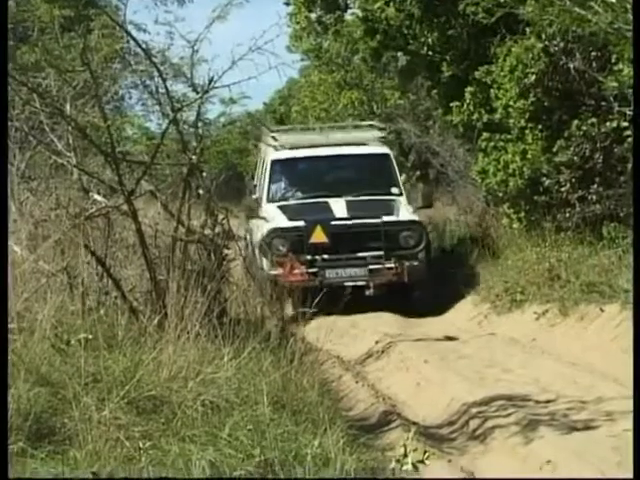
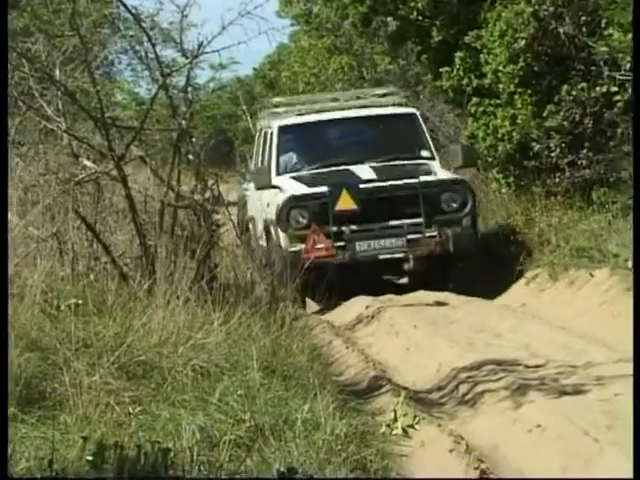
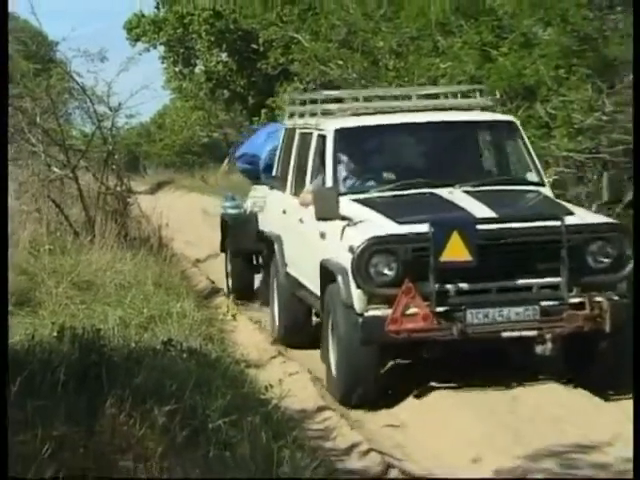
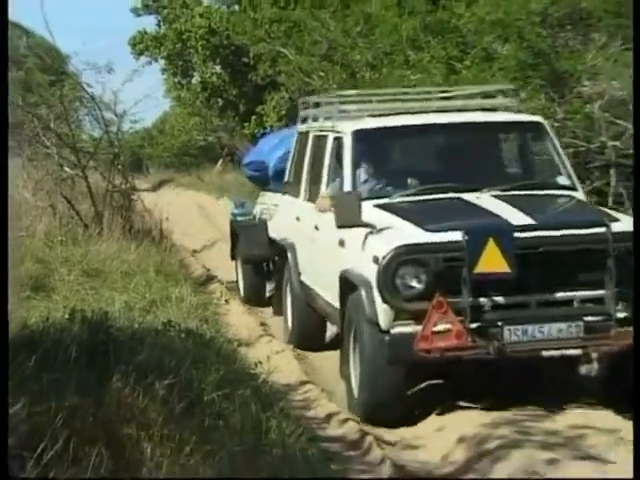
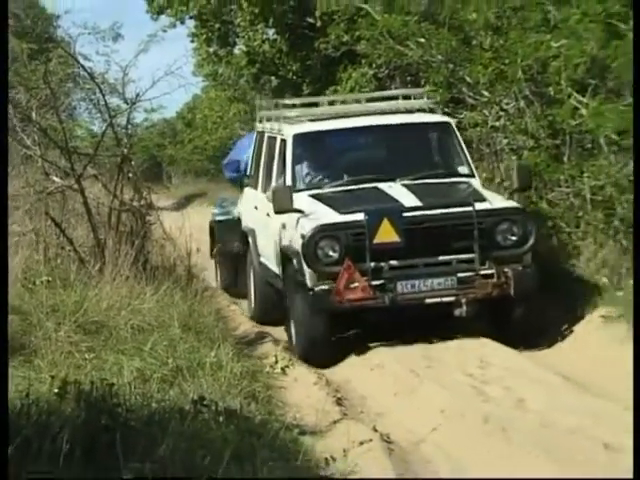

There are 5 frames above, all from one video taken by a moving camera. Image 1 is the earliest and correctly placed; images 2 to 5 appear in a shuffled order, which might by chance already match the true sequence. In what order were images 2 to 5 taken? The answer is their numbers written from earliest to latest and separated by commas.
2, 5, 3, 4
